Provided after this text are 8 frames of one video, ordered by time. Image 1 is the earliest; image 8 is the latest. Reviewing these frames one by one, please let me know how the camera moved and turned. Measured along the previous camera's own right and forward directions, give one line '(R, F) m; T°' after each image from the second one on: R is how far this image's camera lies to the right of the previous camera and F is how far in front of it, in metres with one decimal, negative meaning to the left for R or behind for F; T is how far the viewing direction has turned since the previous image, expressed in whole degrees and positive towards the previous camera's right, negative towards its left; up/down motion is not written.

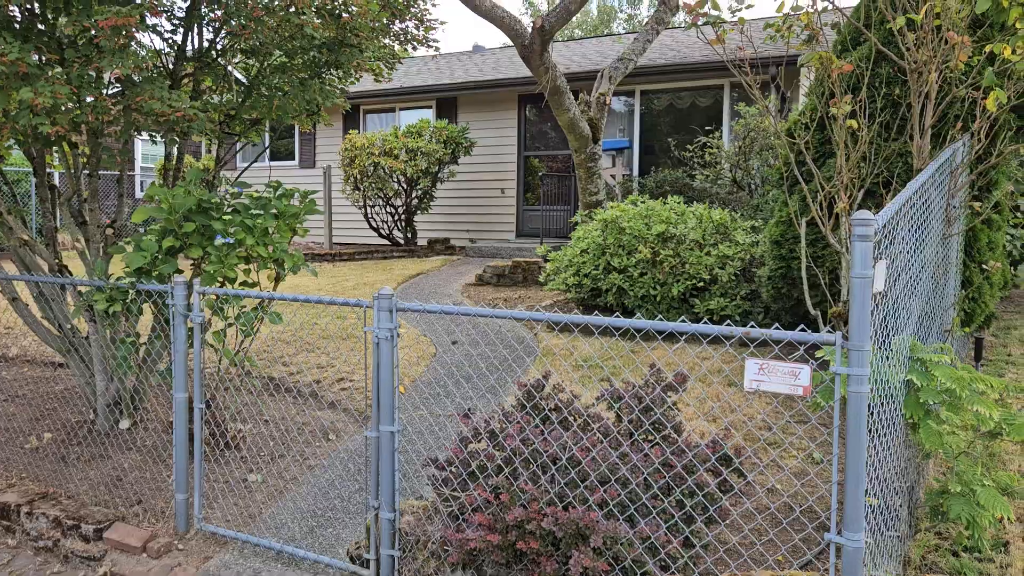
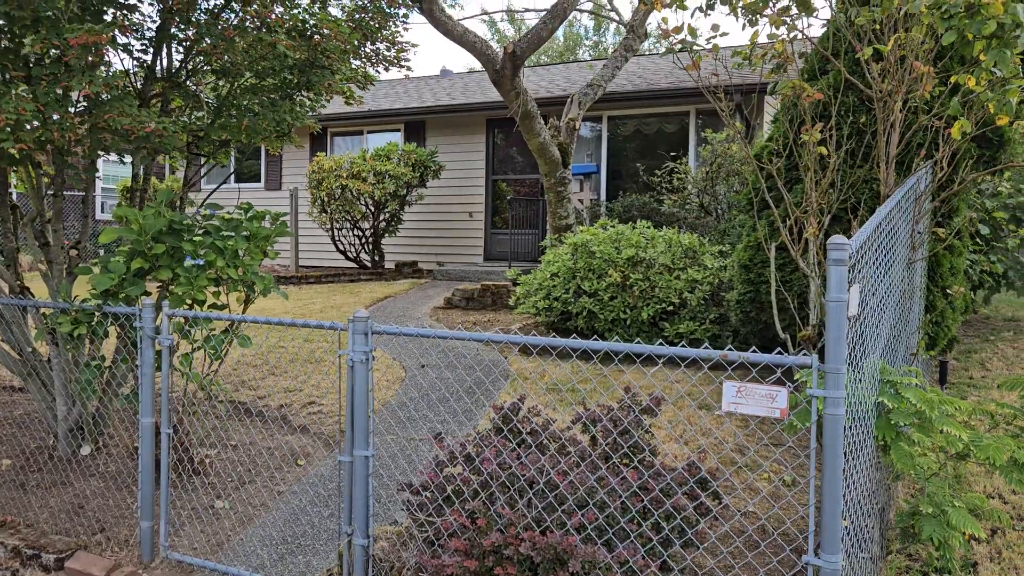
(0.0, 0.0) m; +2°
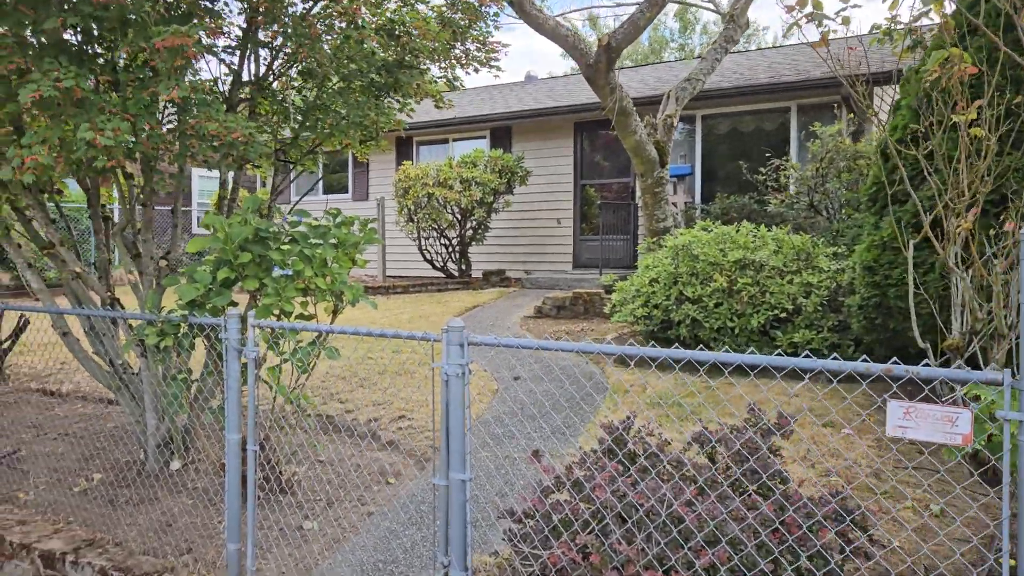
(-0.1, +0.3) m; -6°
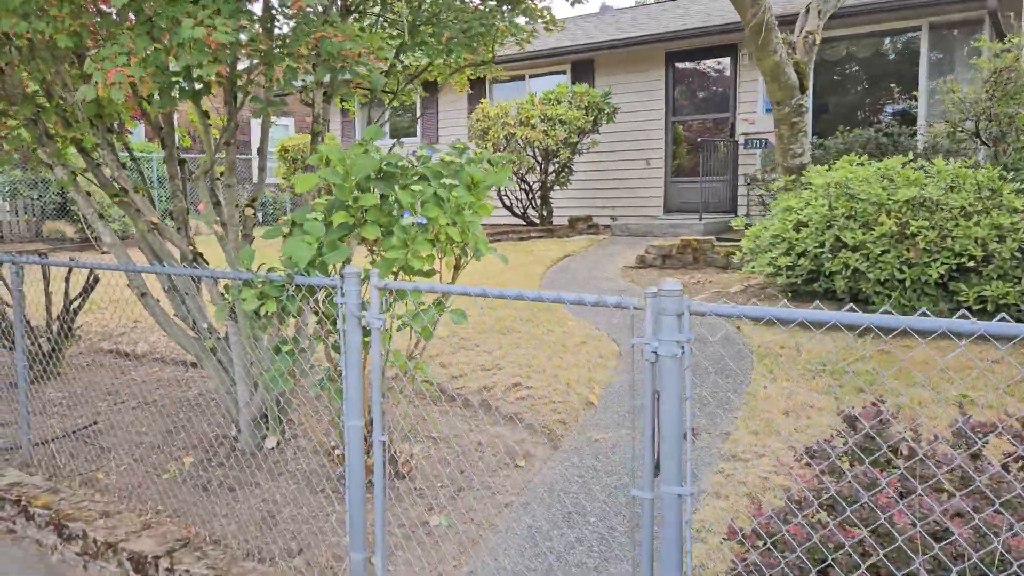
(-0.4, +0.7) m; -3°
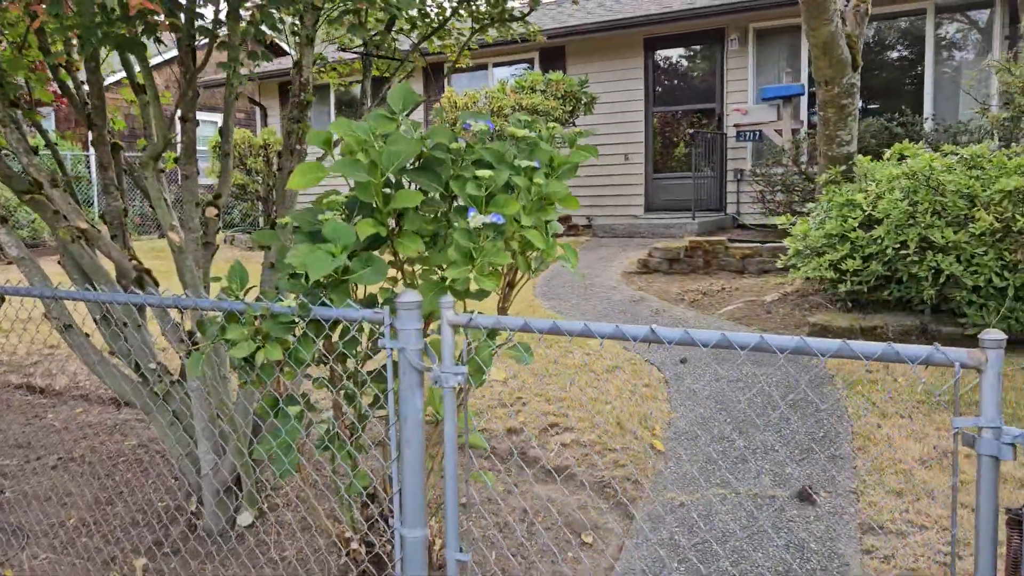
(-0.4, +0.9) m; +5°
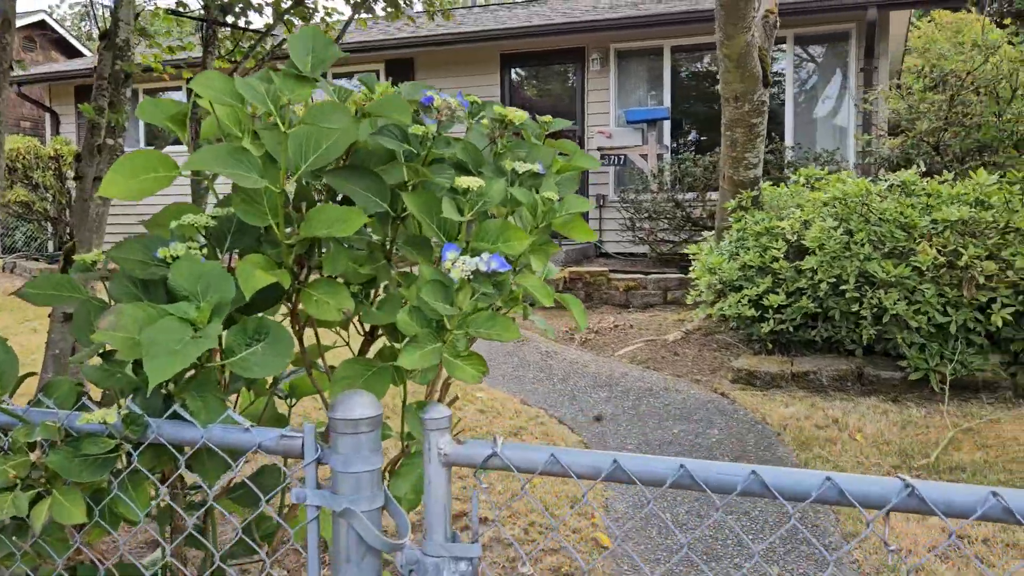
(-0.2, +0.8) m; +12°
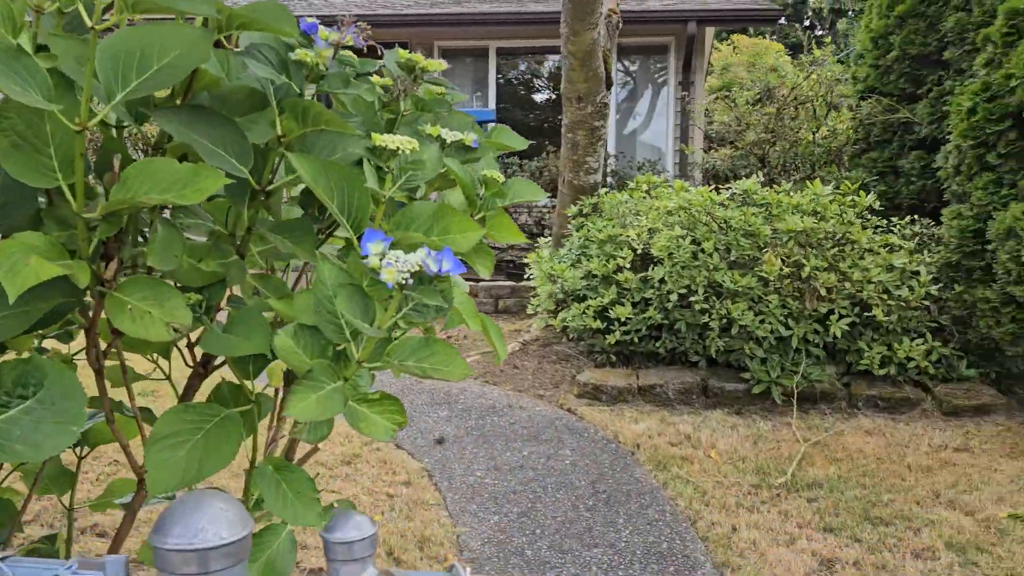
(-0.1, +0.4) m; +13°
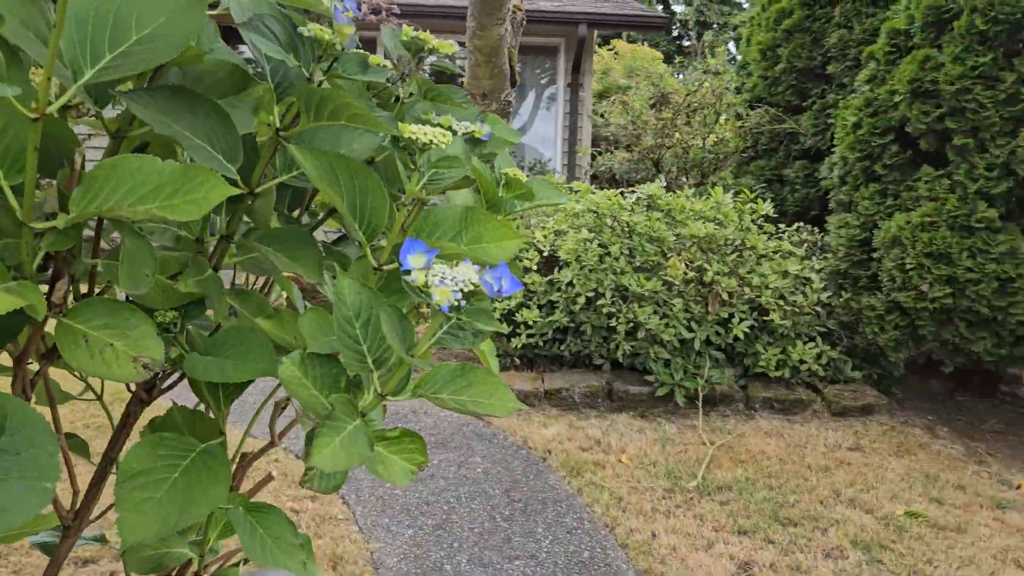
(-0.1, +0.1) m; +9°
